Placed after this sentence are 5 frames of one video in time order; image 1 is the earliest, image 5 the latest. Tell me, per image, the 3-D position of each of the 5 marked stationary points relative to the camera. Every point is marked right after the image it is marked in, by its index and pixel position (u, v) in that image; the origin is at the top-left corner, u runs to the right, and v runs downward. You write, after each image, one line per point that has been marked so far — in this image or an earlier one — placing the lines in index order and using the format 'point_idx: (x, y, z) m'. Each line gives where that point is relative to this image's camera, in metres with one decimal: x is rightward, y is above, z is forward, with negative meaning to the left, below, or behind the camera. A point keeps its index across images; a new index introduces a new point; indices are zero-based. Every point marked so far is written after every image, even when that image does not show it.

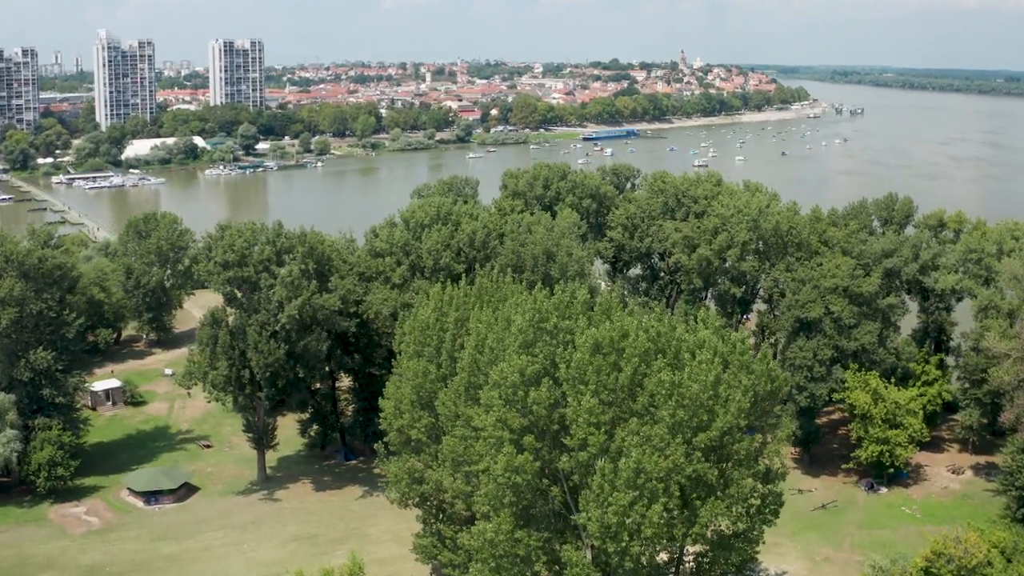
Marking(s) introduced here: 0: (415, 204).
0: (-1.7, +1.5, +14.4) m
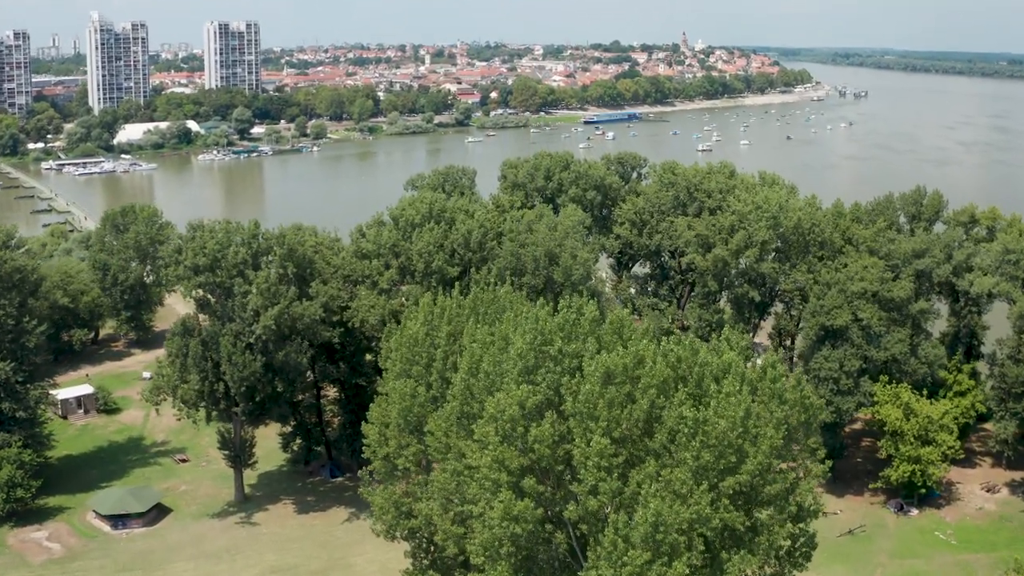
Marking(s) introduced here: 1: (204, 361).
0: (-1.7, +1.4, +13.3) m
1: (-4.3, -1.0, +11.6) m
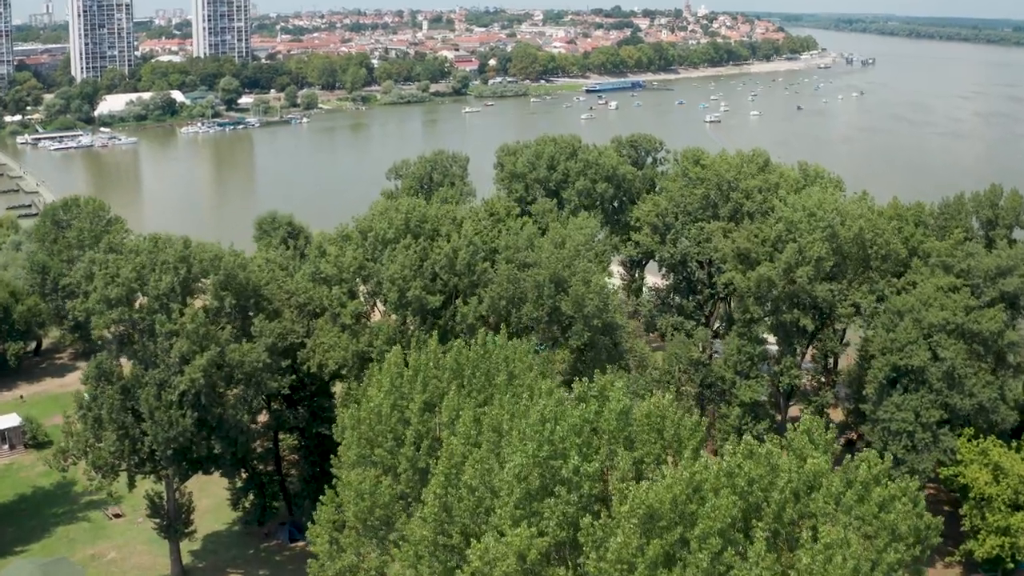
0: (-1.7, +1.1, +10.8) m
1: (-4.3, -1.4, +9.3) m
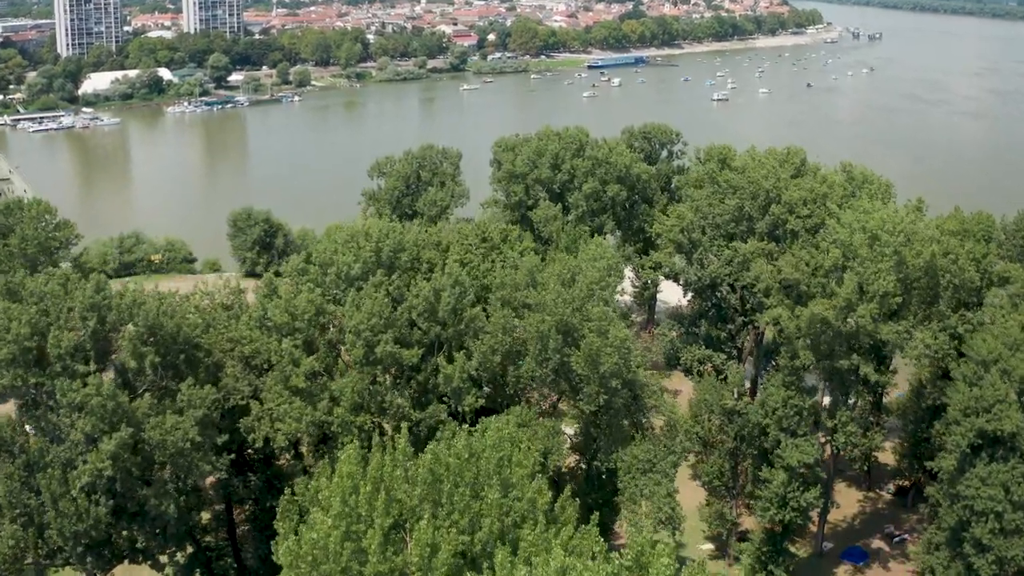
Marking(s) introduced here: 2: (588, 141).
0: (-1.8, +0.7, +8.9) m
1: (-4.3, -1.9, +7.4) m
2: (+1.3, +2.6, +14.6) m
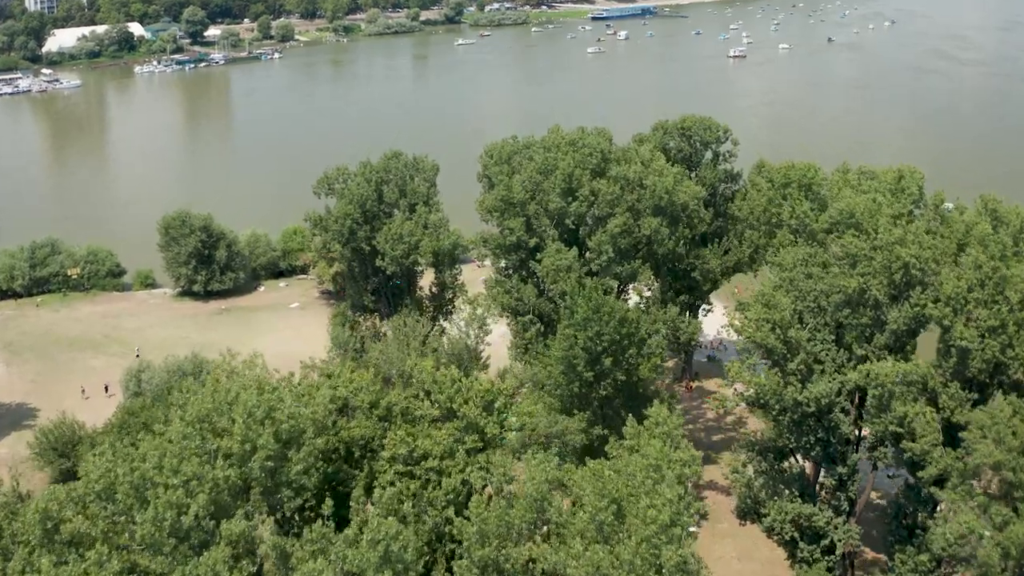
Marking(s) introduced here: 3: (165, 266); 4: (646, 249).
0: (-1.8, -0.5, +5.1) m
1: (-4.4, -3.1, +3.8) m
2: (+1.3, +1.7, +10.7) m
3: (-7.0, +0.4, +16.9) m
4: (+1.6, +0.4, +9.9) m
